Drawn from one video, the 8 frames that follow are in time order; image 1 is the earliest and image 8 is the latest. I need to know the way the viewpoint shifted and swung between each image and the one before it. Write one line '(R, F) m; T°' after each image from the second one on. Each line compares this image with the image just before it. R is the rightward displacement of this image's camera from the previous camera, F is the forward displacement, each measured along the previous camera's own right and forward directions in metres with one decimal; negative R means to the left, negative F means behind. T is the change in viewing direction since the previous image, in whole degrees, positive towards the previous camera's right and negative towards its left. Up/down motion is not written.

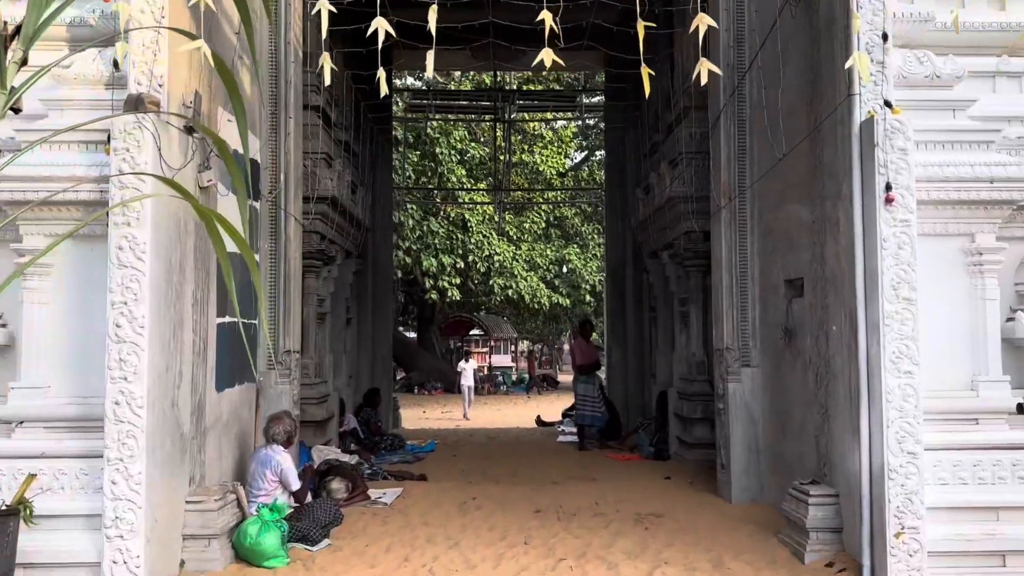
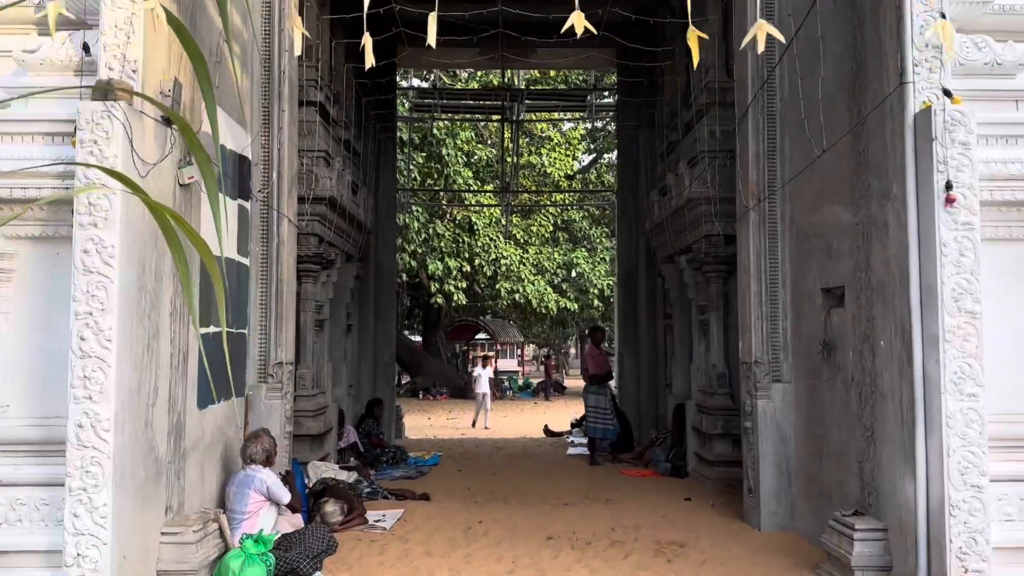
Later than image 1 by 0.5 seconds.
(0.0, +0.4) m; 0°
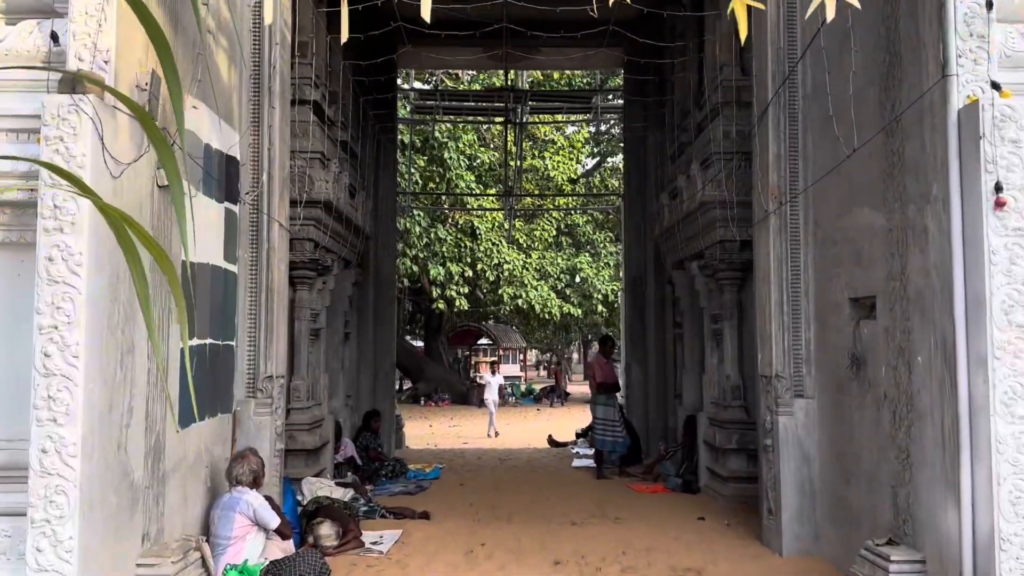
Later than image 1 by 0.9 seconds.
(0.0, +0.3) m; 0°
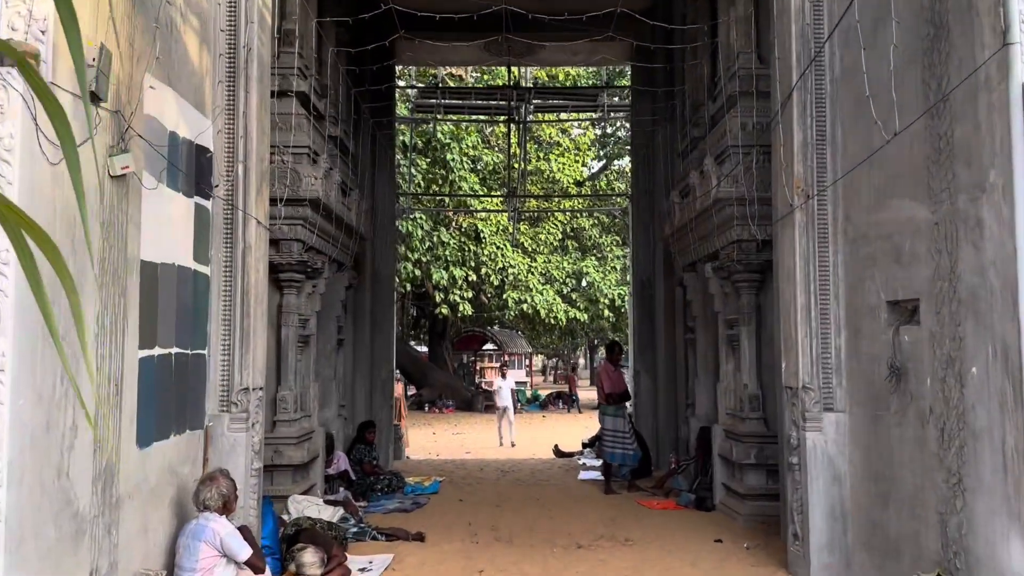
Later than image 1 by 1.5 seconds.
(0.0, +0.4) m; 0°
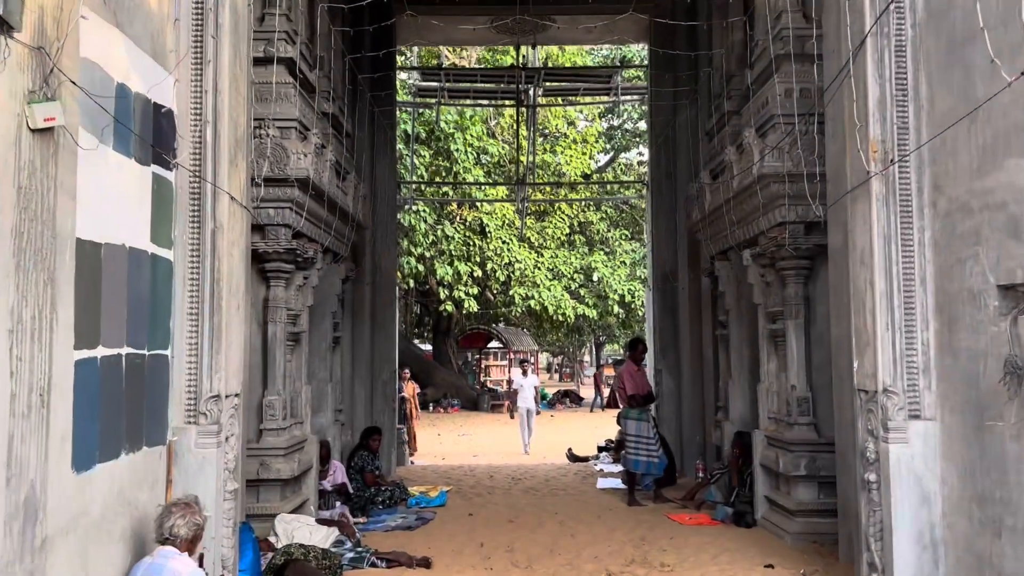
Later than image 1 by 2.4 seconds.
(-0.1, +0.7) m; 0°
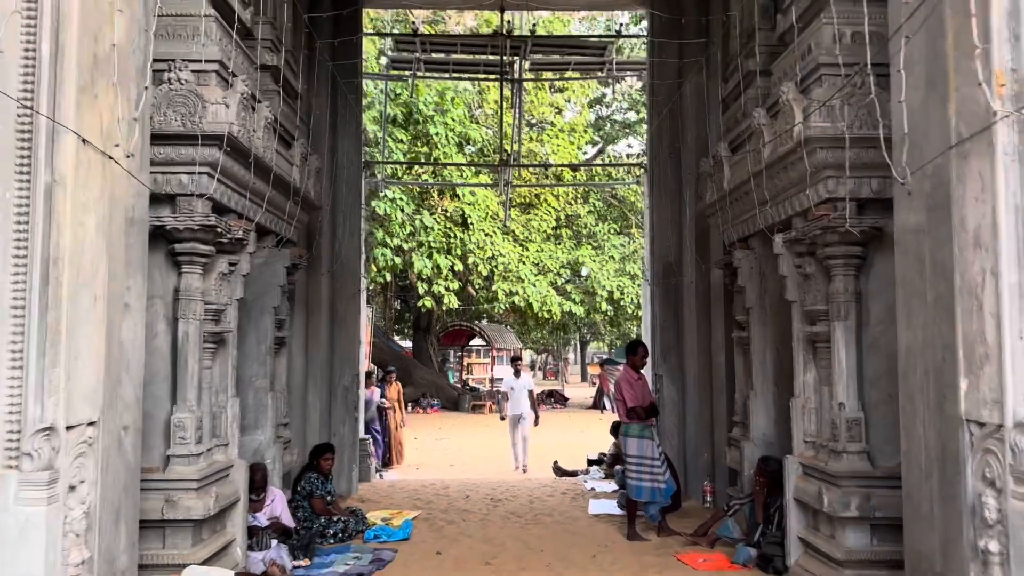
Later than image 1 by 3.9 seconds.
(0.0, +1.1) m; +1°
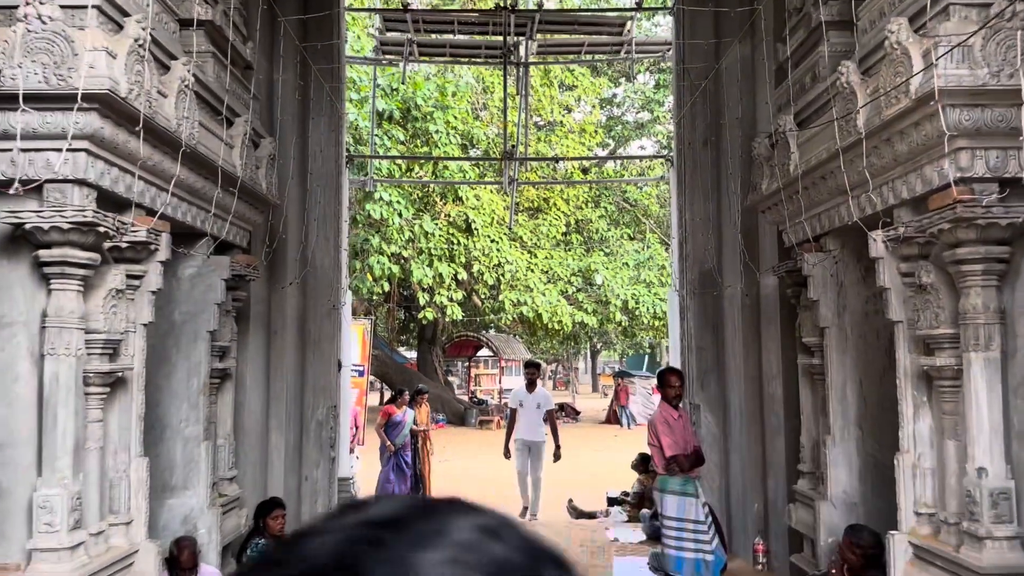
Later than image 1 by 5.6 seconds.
(0.0, +1.3) m; -1°
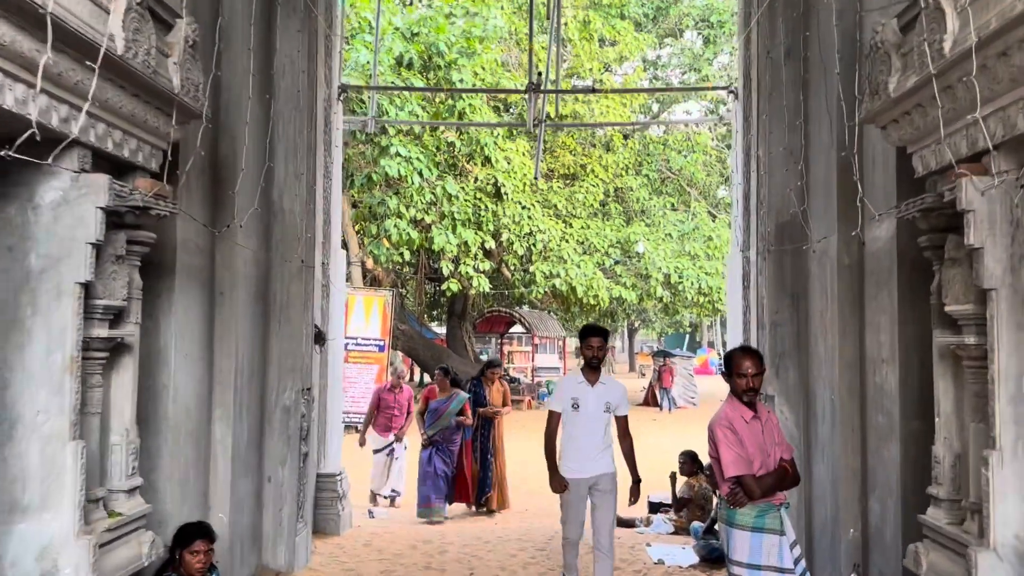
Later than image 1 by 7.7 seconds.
(+0.1, +1.4) m; -3°
